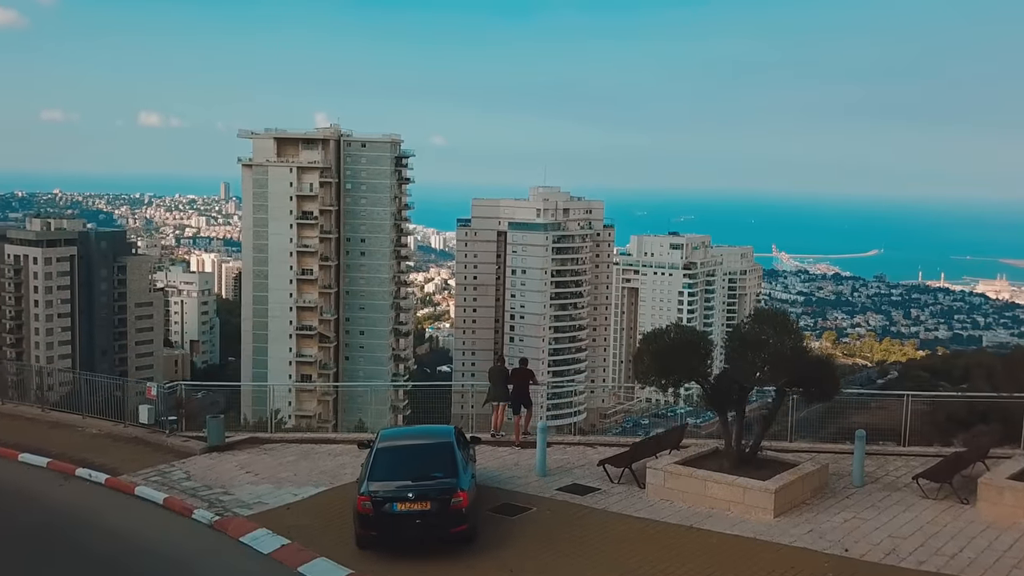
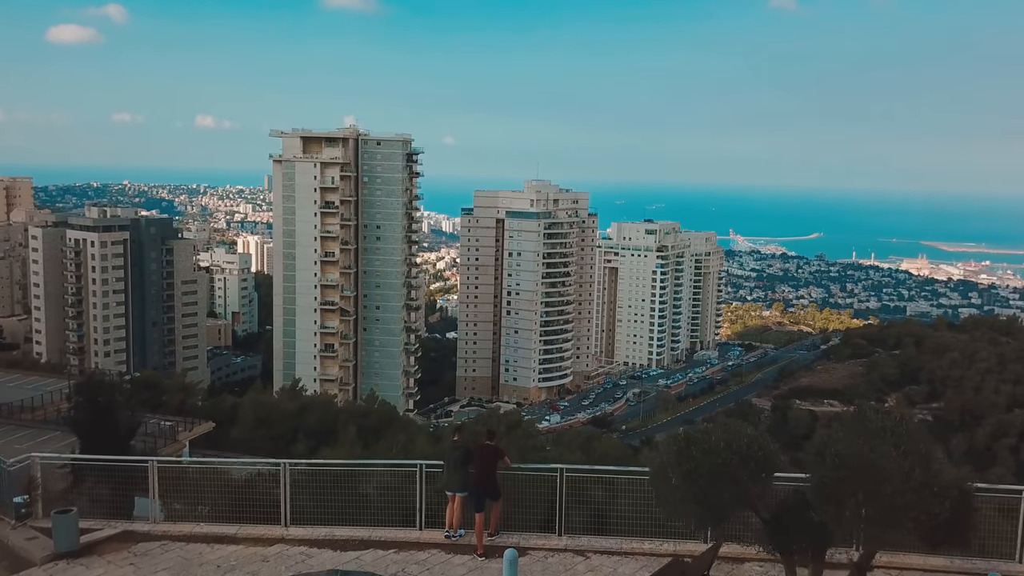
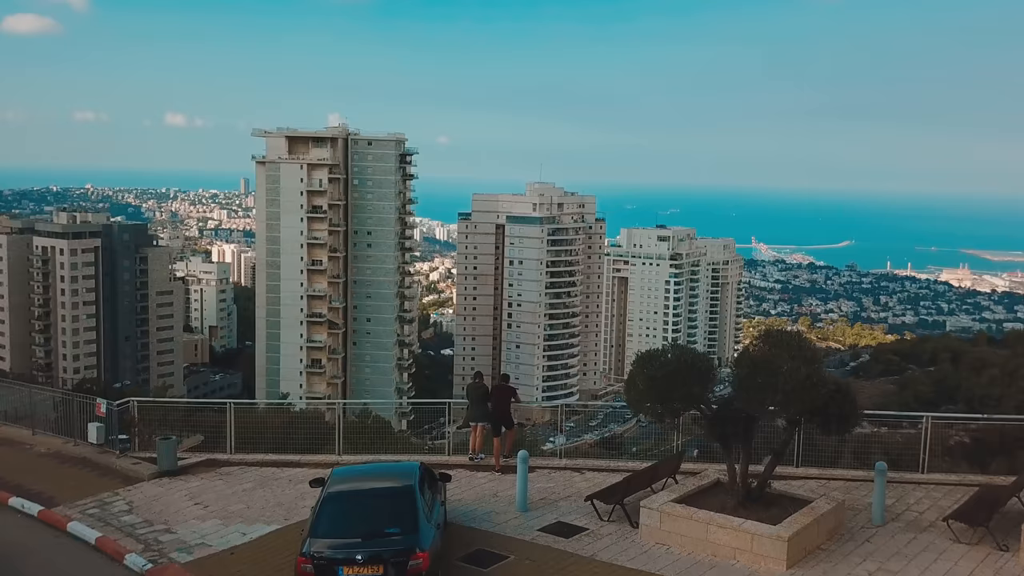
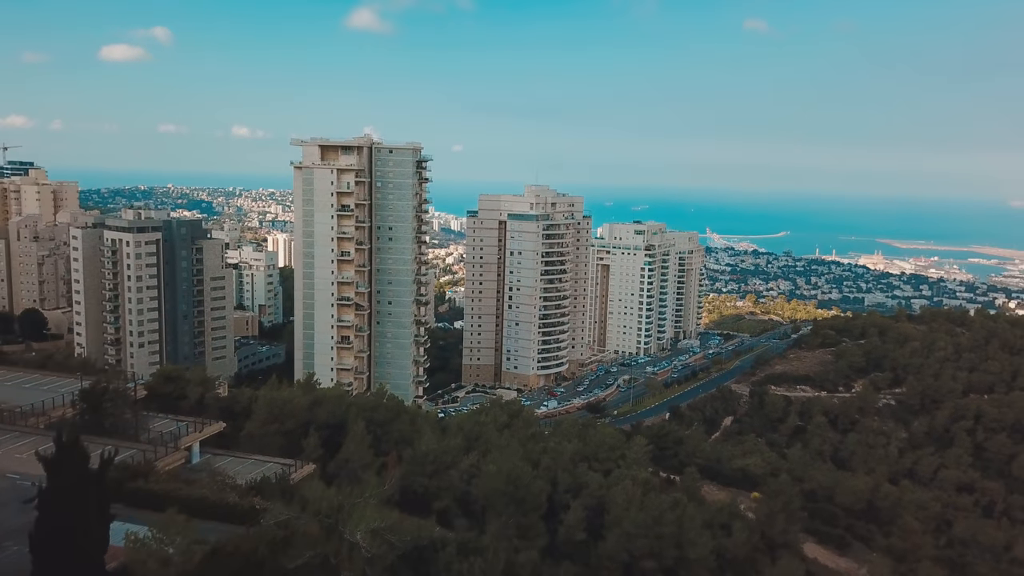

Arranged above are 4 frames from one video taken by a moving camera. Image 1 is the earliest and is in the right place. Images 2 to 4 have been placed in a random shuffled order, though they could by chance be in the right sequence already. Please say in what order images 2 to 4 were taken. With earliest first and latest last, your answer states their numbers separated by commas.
3, 2, 4
